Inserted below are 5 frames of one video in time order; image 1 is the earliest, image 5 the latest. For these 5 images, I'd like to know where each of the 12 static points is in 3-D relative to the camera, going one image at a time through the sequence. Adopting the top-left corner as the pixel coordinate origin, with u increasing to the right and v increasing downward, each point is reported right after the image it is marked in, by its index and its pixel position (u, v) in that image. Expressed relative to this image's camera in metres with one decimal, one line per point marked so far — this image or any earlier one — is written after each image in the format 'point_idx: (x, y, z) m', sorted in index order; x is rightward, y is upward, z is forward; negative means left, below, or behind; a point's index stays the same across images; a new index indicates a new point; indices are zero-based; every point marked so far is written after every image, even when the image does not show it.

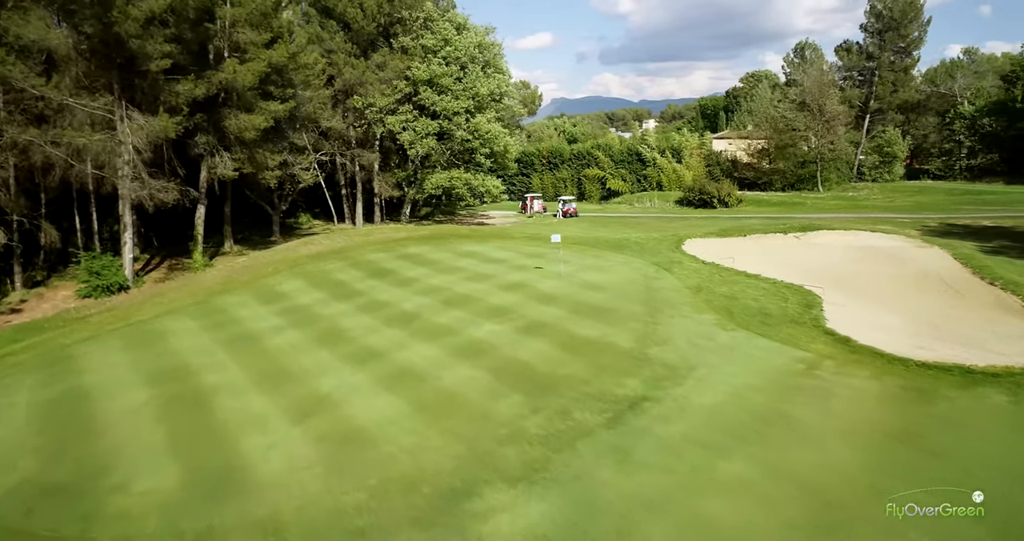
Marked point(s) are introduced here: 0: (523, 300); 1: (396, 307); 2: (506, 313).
0: (+0.3, -0.8, +18.3) m
1: (-3.0, -1.0, +18.8) m
2: (-0.1, -1.1, +17.1) m
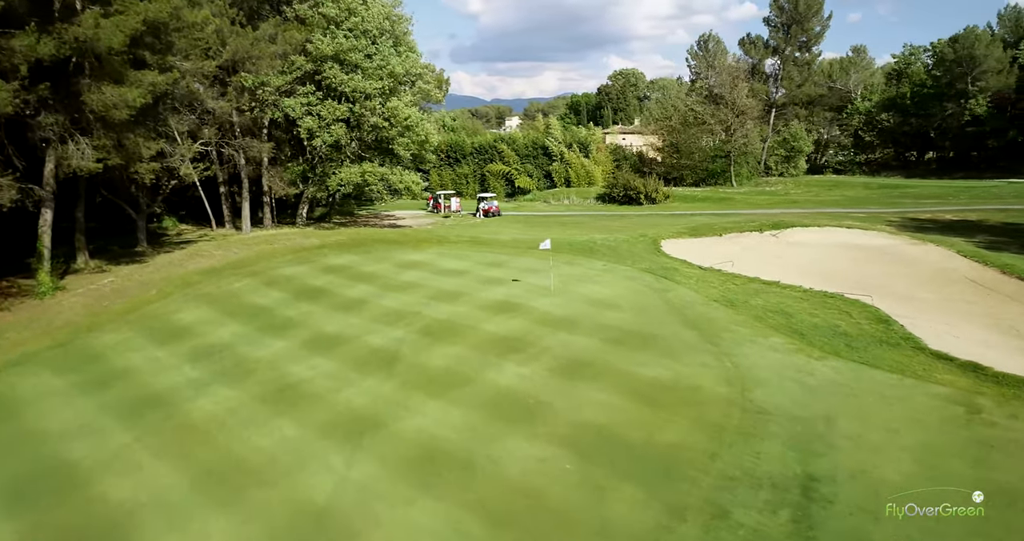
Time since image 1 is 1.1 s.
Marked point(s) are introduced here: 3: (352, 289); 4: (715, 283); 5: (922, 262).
0: (+0.4, -1.1, +14.1) m
1: (-3.0, -1.5, +14.0) m
2: (+0.2, -1.4, +12.8) m
3: (-3.9, -0.5, +18.2) m
4: (+5.1, -0.3, +17.7) m
5: (+11.3, +0.3, +19.6) m
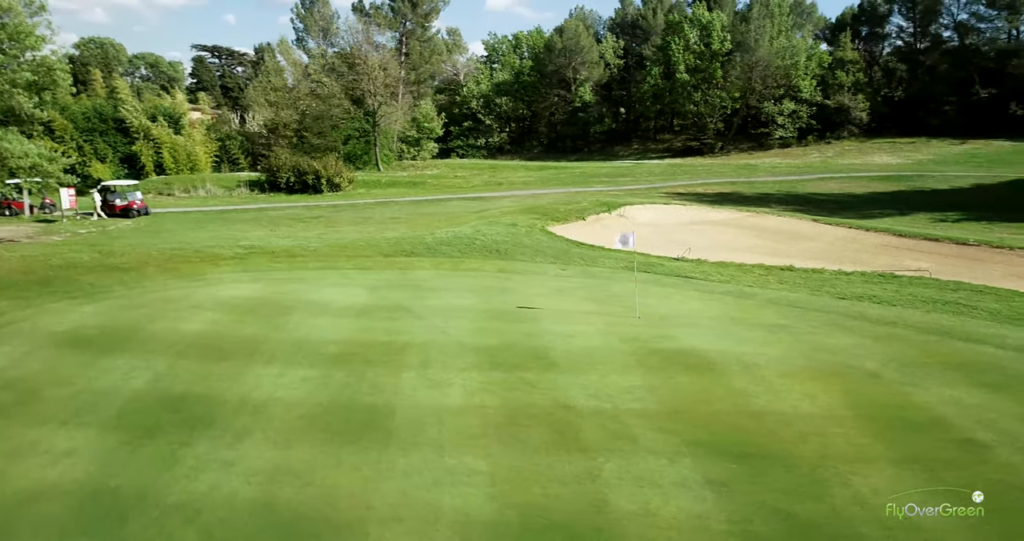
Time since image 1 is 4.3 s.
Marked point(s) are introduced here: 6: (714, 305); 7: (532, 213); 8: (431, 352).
0: (+3.5, -1.2, +7.6) m
1: (+1.1, -1.9, +5.3) m
2: (+4.2, -1.5, +6.6) m
3: (-2.5, -1.2, +7.7) m
4: (+4.5, -0.1, +13.3) m
5: (+7.8, +1.0, +18.8) m
6: (+3.1, -0.5, +11.1) m
7: (+0.5, +1.5, +19.1) m
8: (-1.0, -1.0, +8.6) m
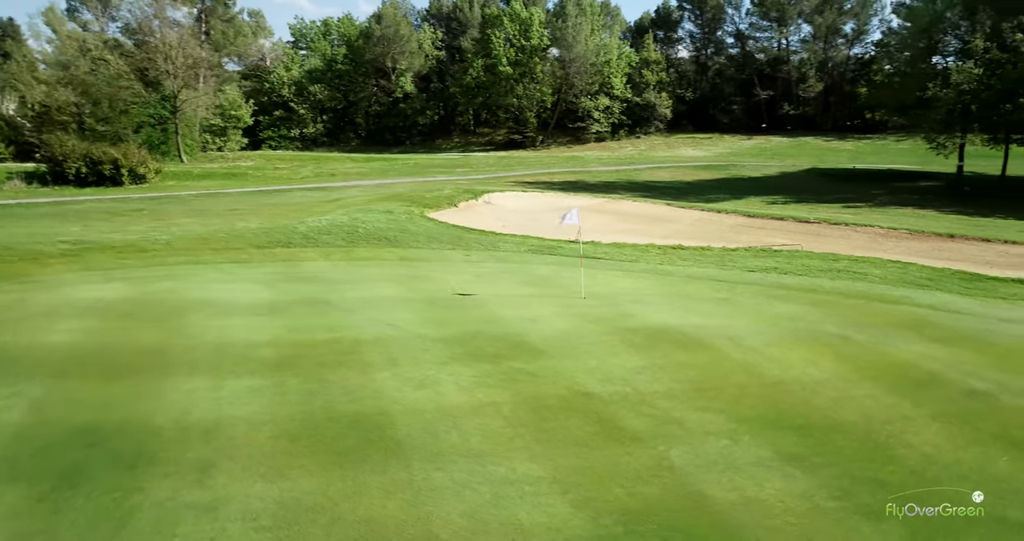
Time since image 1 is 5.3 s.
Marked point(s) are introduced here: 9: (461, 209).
0: (+3.3, -0.9, +7.6) m
1: (+1.7, -1.6, +4.7) m
2: (+4.3, -1.1, +6.8) m
3: (-2.5, -1.1, +6.0) m
4: (+2.6, +0.3, +13.4) m
5: (+4.2, +1.5, +19.6) m
6: (+2.0, -0.2, +10.8) m
7: (-2.9, +1.7, +17.8) m
8: (-1.3, -0.8, +7.3) m
9: (-1.3, +1.5, +17.8) m
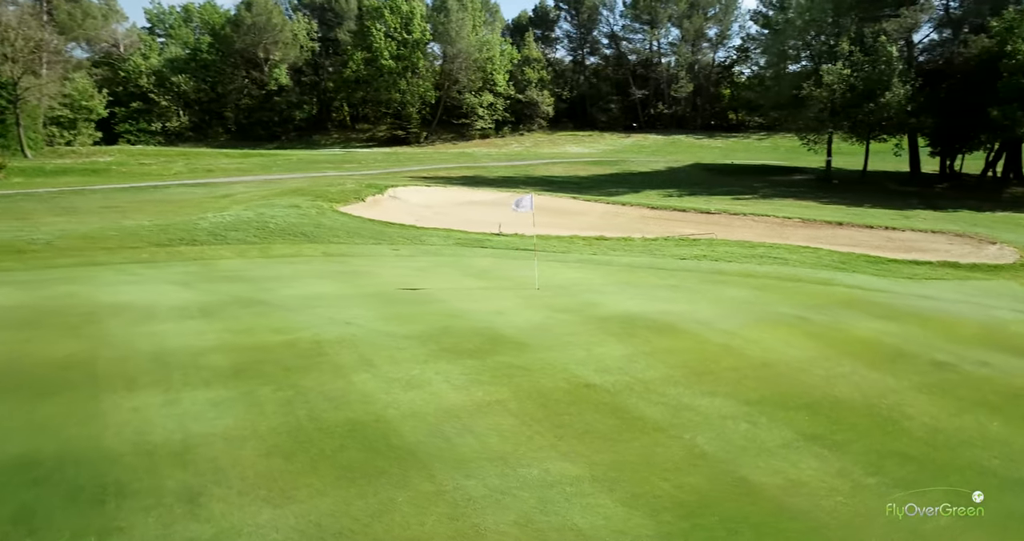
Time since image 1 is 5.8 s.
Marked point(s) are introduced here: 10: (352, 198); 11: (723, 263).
0: (+3.0, -0.7, +7.7) m
1: (+2.0, -1.5, +4.6) m
2: (+4.2, -0.9, +7.1) m
3: (-2.4, -1.0, +5.2) m
4: (+1.3, +0.4, +13.3) m
5: (+1.7, +1.7, +19.7) m
6: (+1.1, 0.0, +10.7) m
7: (-4.9, +1.7, +16.6) m
8: (-1.4, -0.7, +6.6) m
9: (-3.4, +1.6, +17.0) m
10: (-3.9, +1.7, +17.0) m
11: (+3.4, +0.1, +11.7) m
